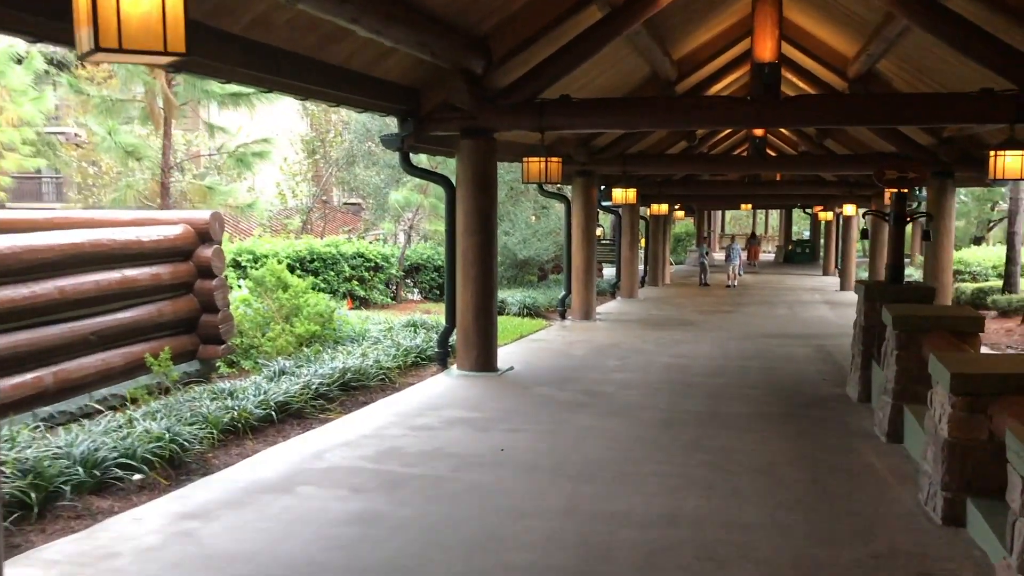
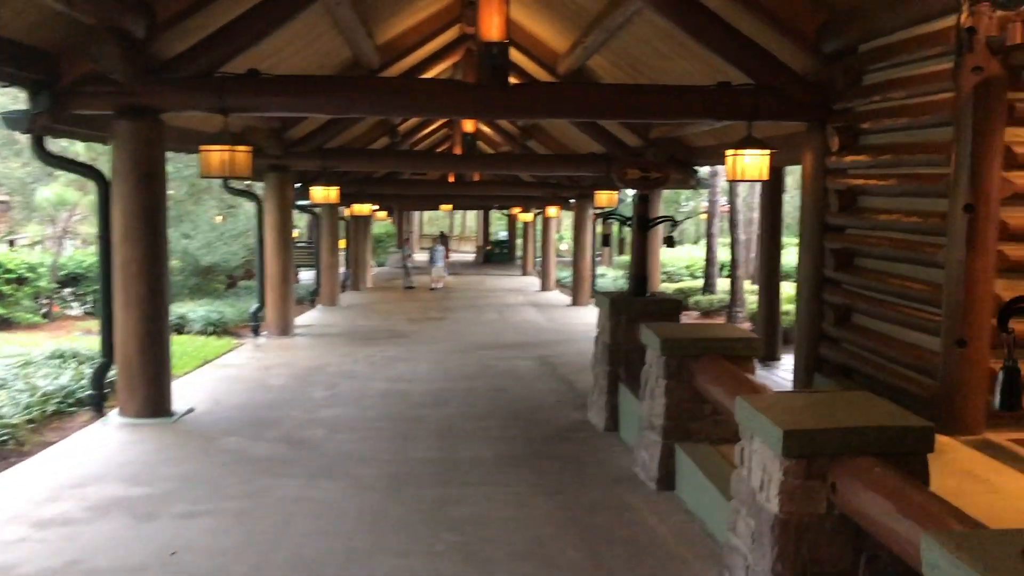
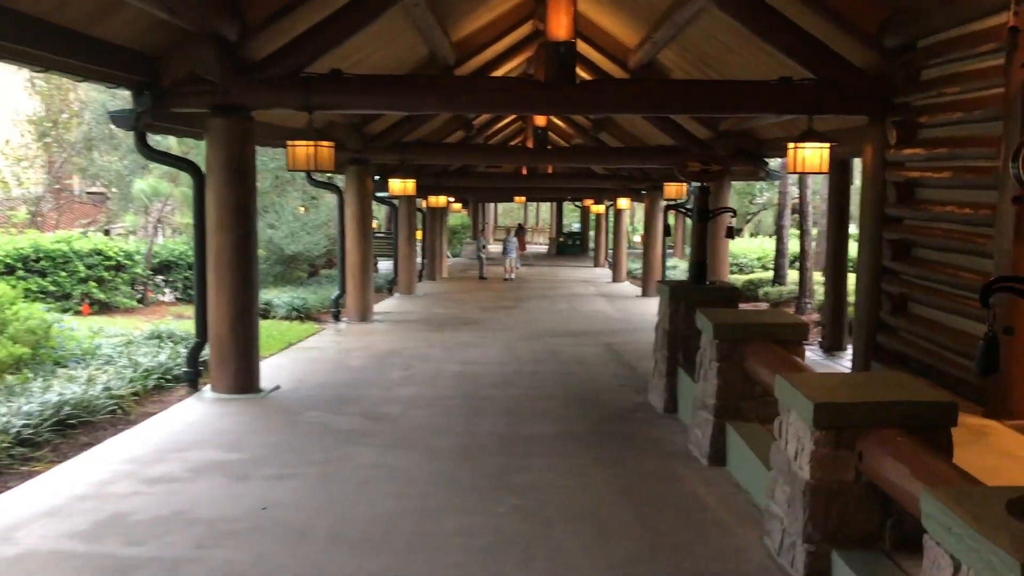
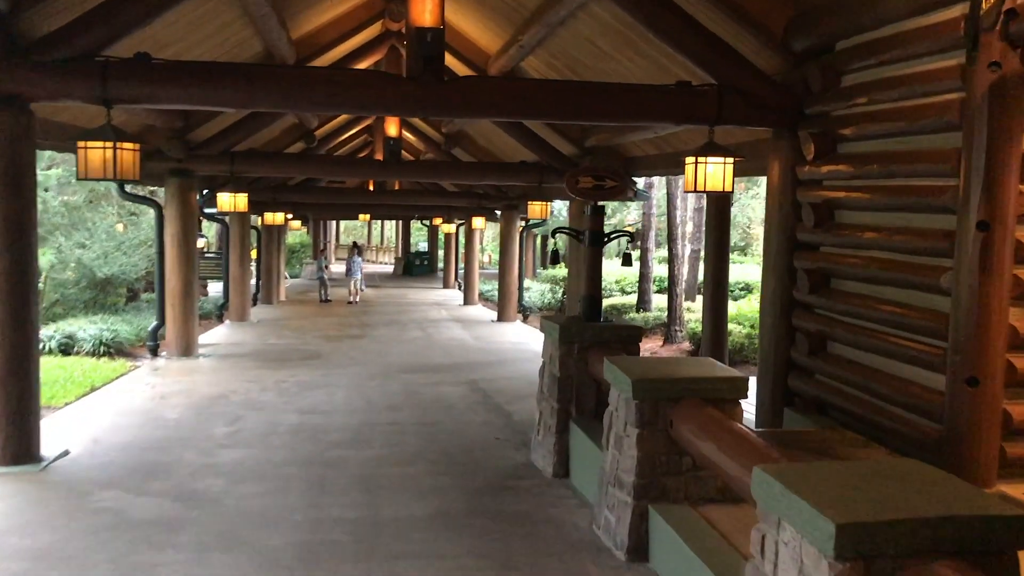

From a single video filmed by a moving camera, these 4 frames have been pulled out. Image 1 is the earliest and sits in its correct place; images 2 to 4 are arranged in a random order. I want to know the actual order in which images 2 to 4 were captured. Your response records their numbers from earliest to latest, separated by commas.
3, 2, 4
